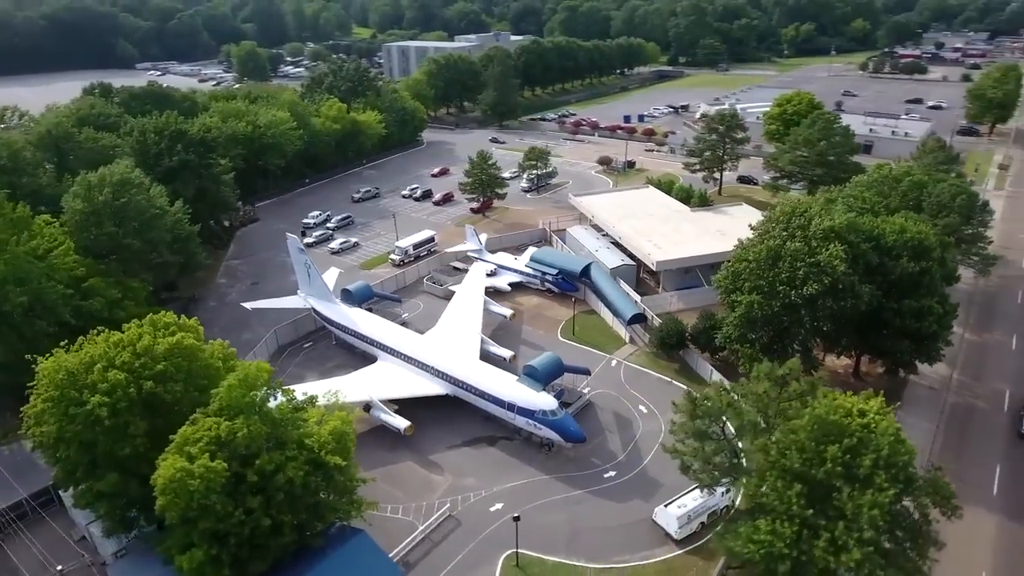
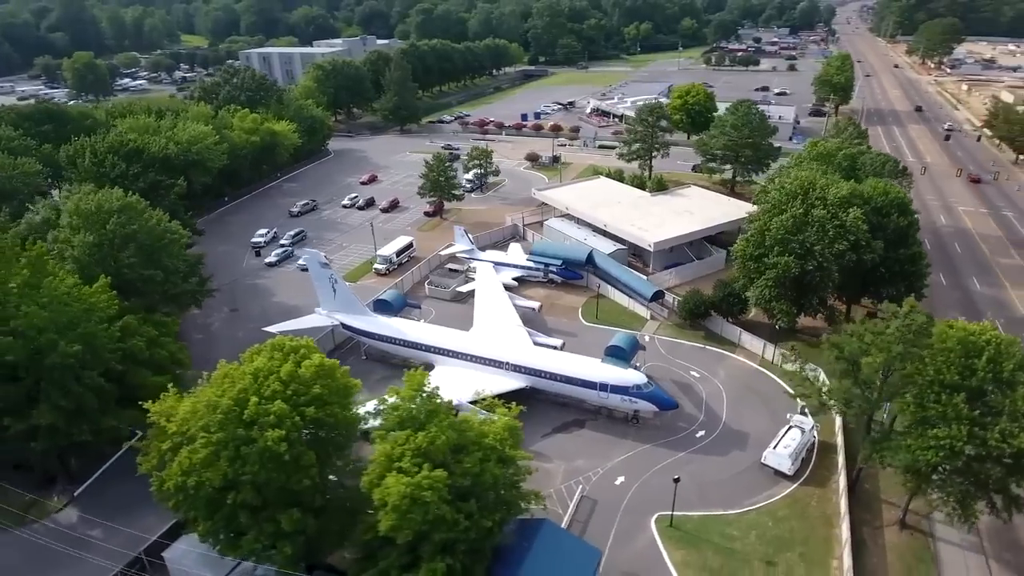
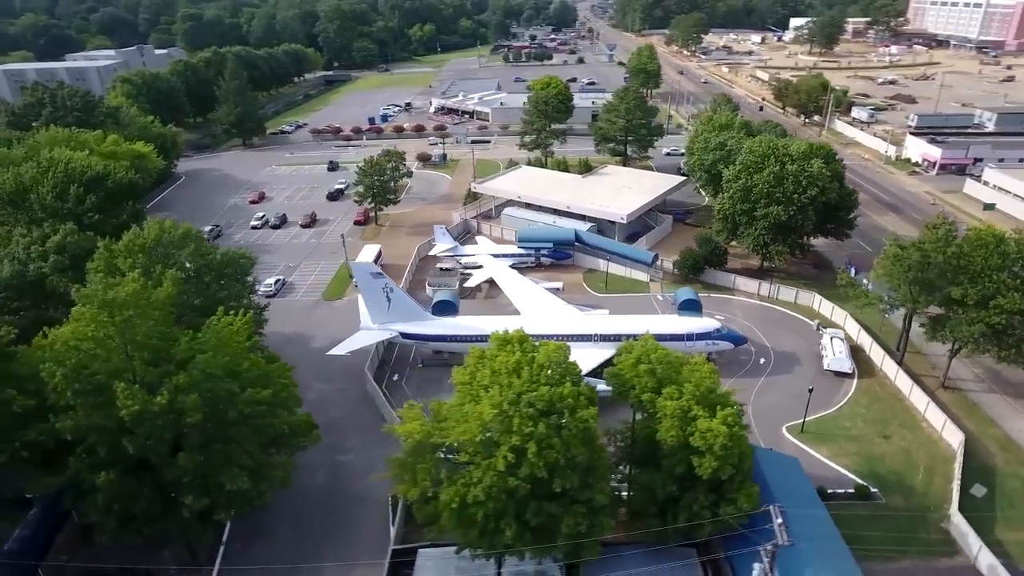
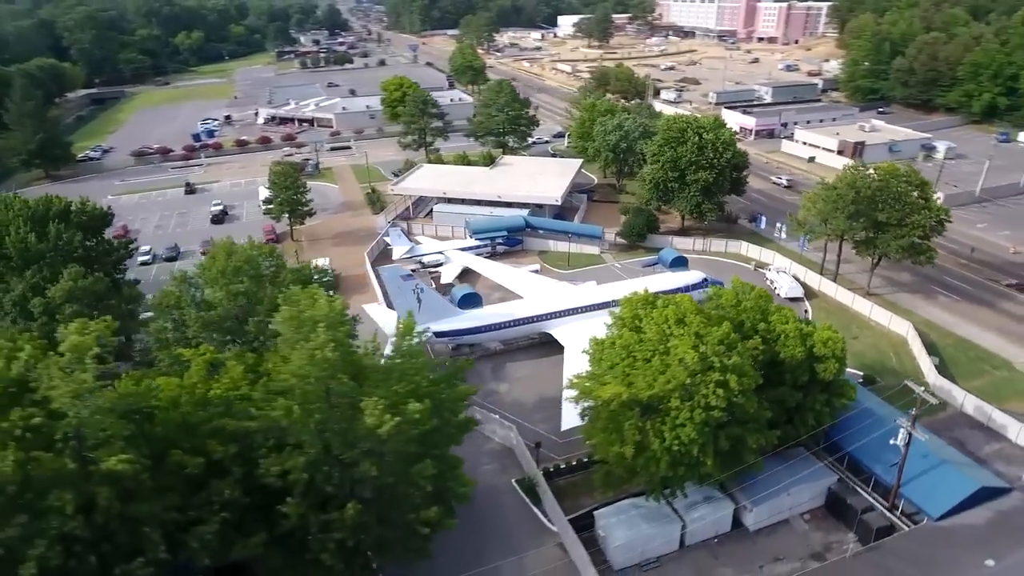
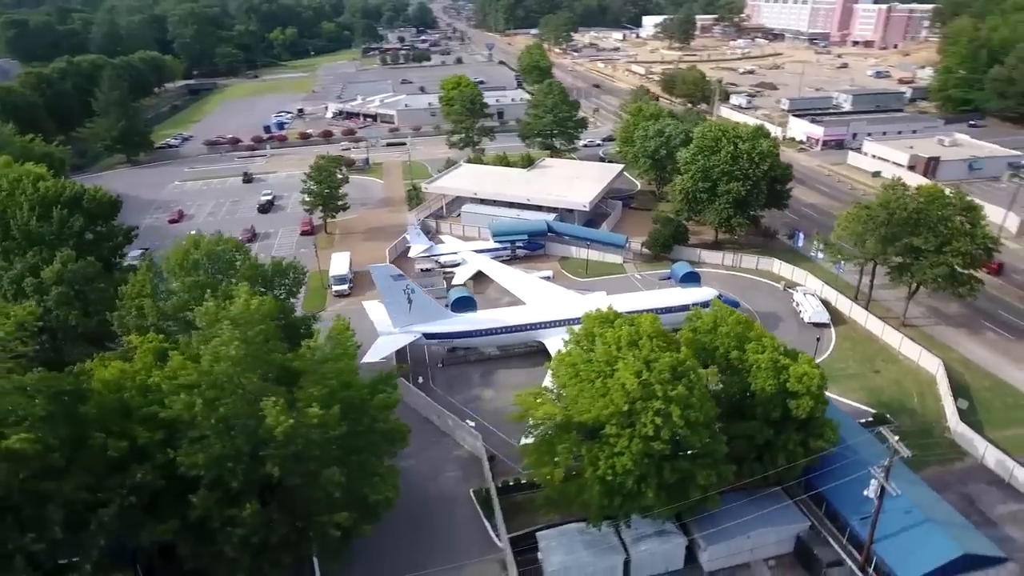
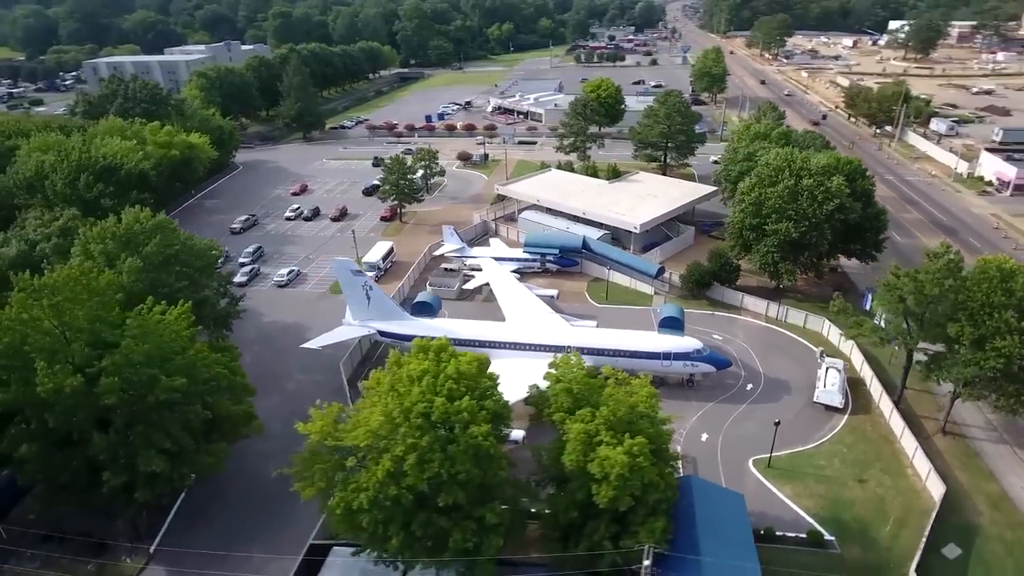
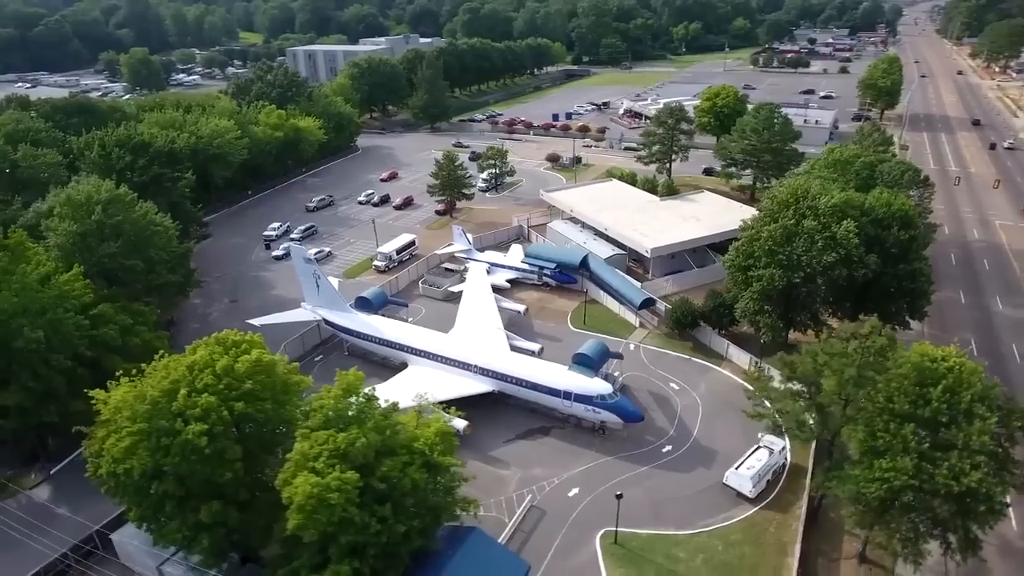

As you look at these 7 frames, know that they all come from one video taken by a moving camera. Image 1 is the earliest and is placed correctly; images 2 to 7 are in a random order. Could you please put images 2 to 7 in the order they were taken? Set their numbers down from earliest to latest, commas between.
7, 2, 6, 3, 5, 4
